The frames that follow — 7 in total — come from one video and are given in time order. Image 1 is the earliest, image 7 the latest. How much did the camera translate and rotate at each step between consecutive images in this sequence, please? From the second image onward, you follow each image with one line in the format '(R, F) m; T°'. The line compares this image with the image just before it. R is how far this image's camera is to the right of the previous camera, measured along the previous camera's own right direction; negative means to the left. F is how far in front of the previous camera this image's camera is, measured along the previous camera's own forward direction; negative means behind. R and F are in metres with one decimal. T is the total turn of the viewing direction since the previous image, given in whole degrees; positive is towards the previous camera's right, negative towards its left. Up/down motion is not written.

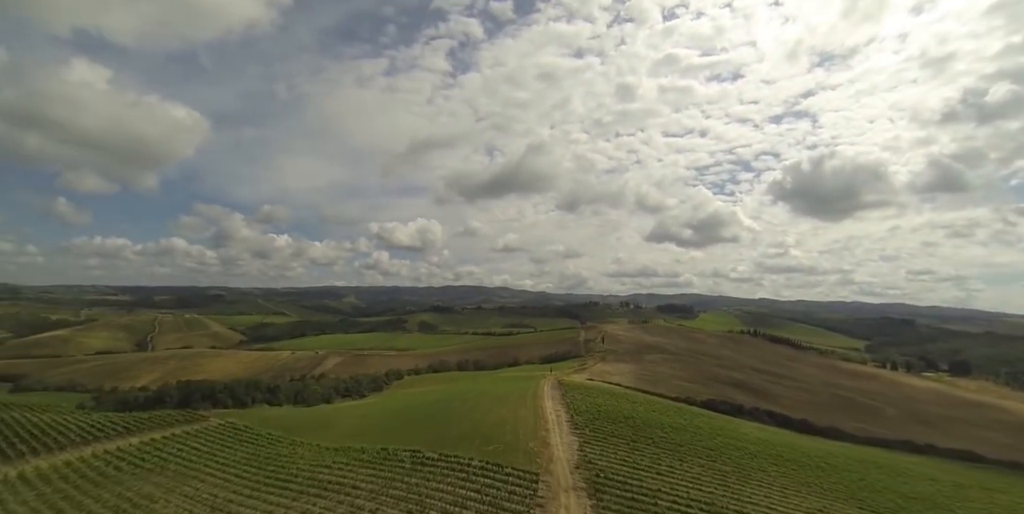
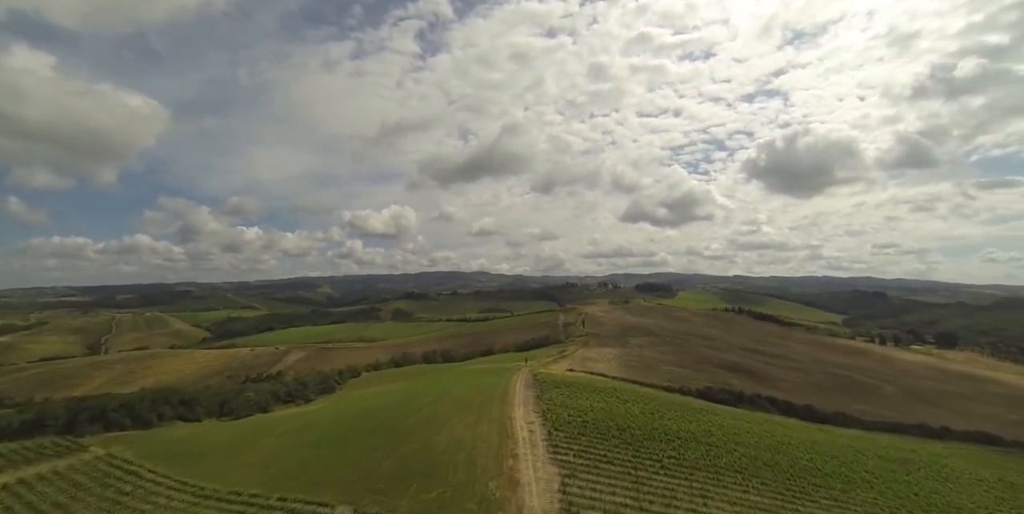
(+1.6, +9.2) m; +3°
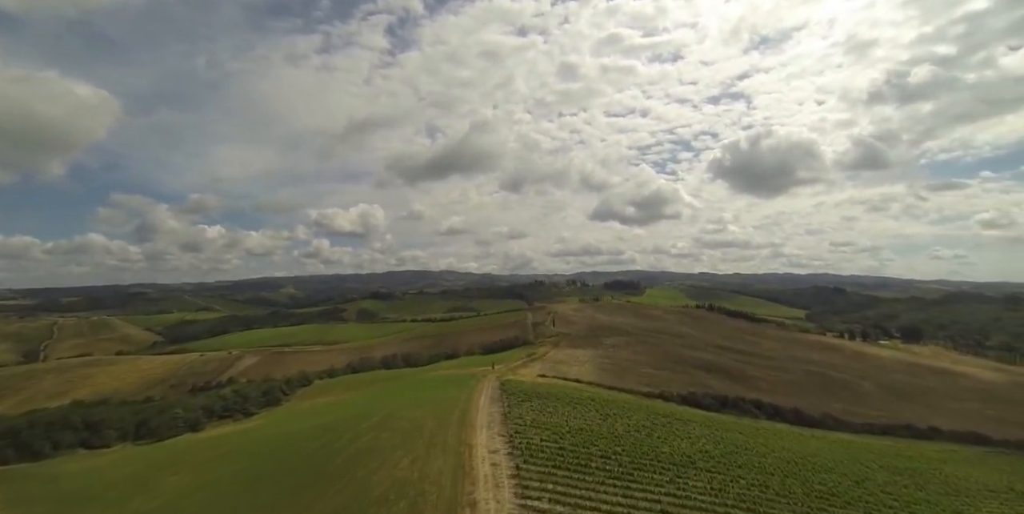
(+0.7, +5.2) m; +3°
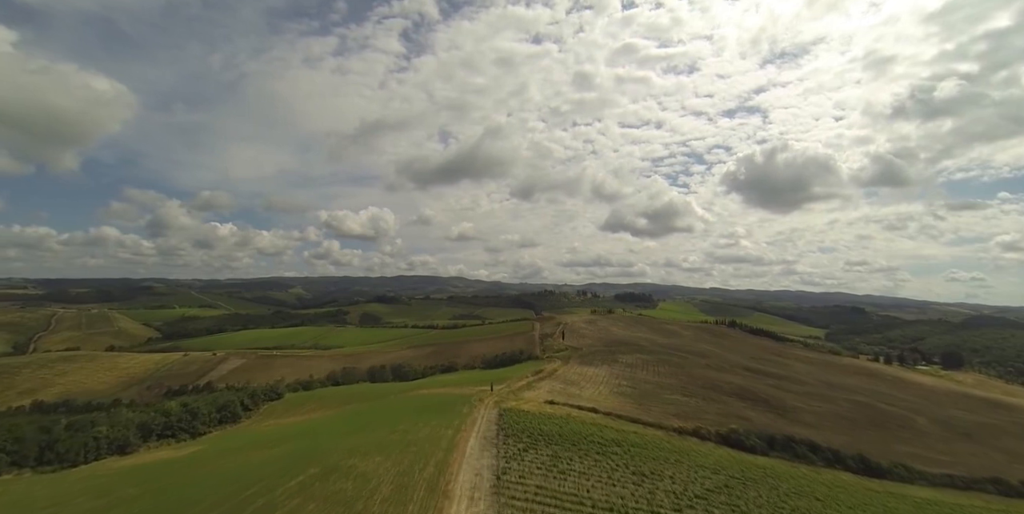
(+0.2, +9.1) m; -1°
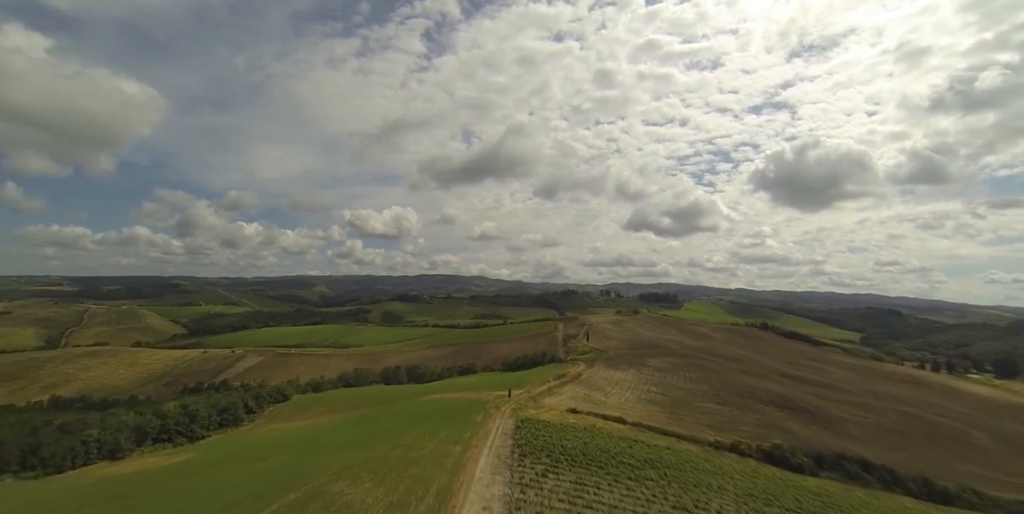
(+0.1, +3.8) m; -3°
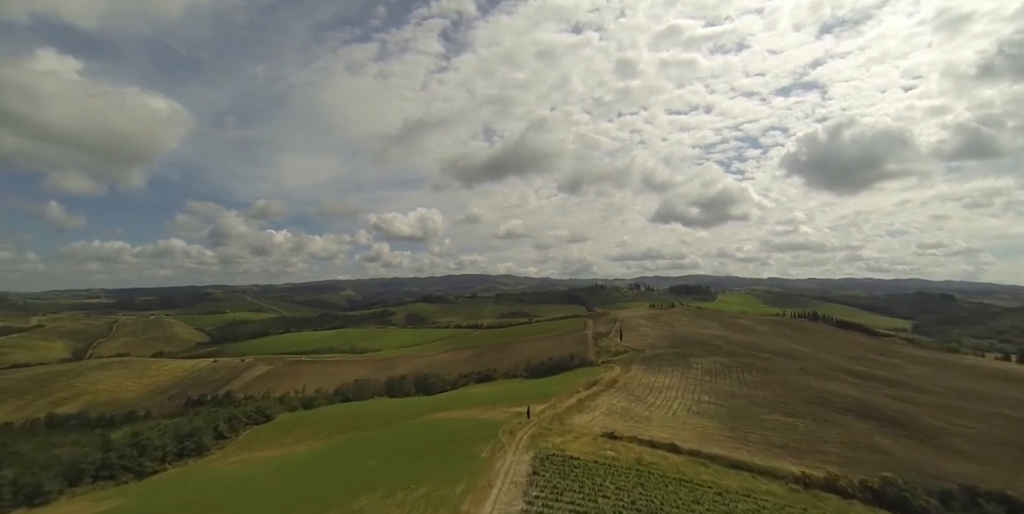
(+0.9, +9.1) m; -3°
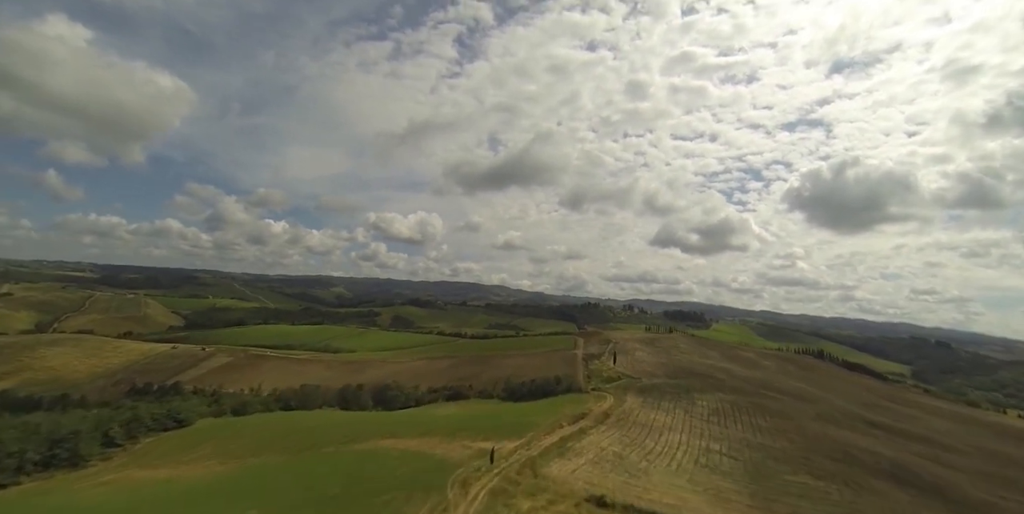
(+1.2, +7.9) m; 0°
